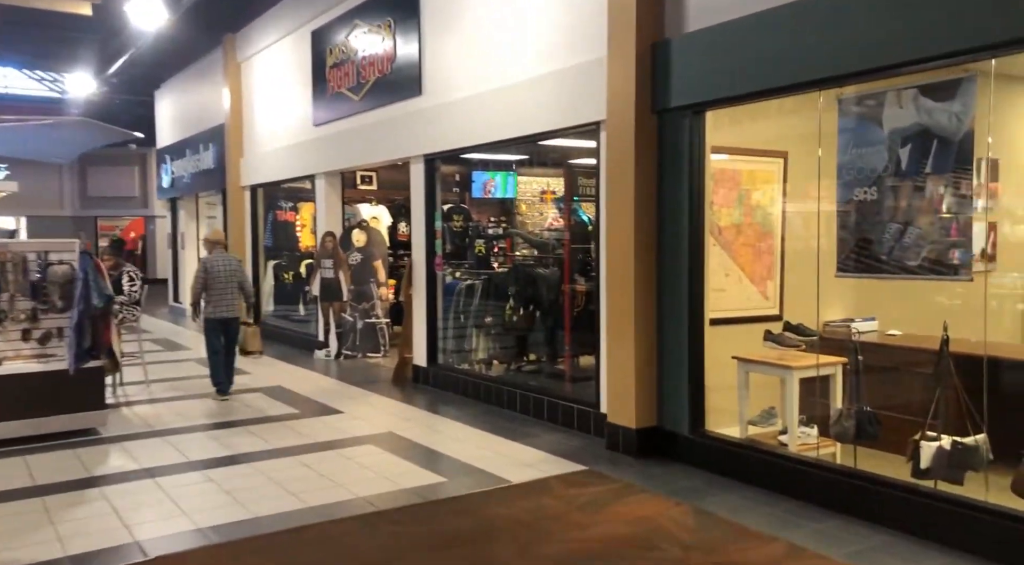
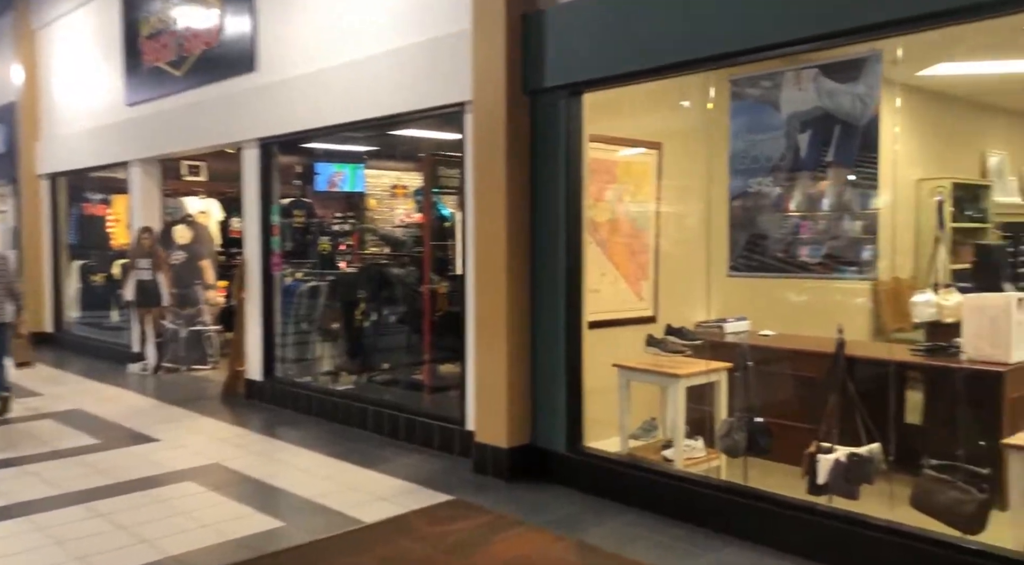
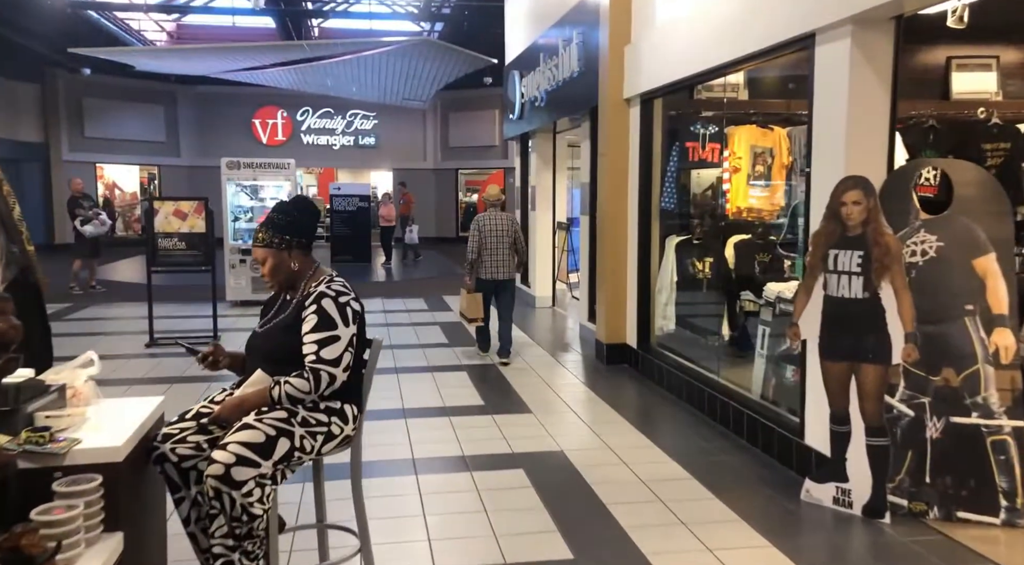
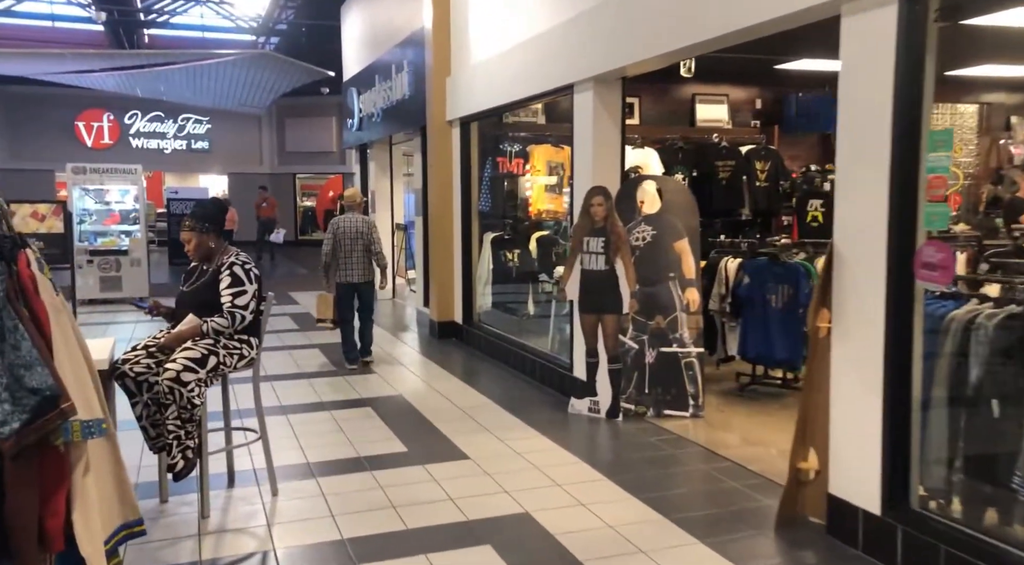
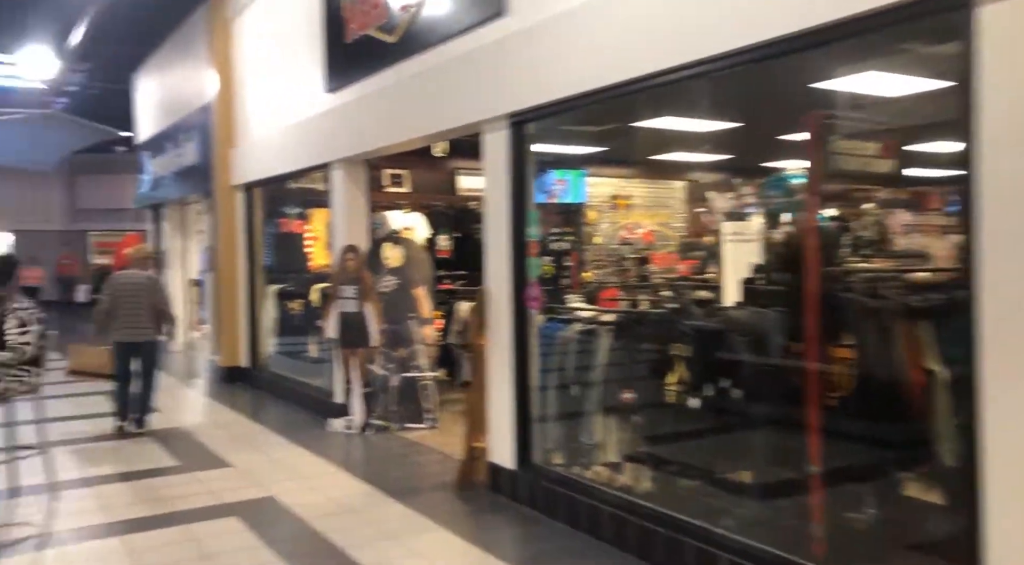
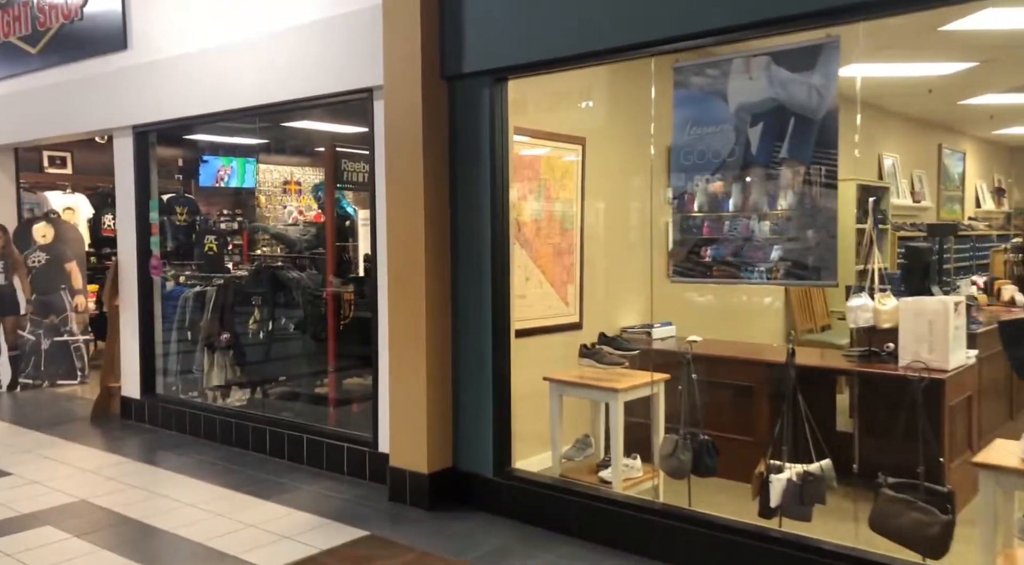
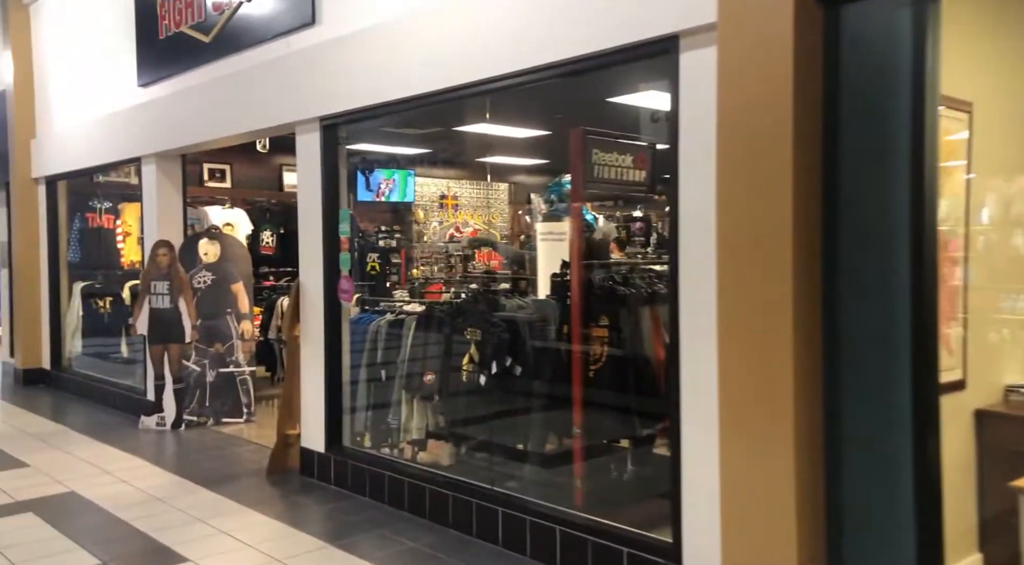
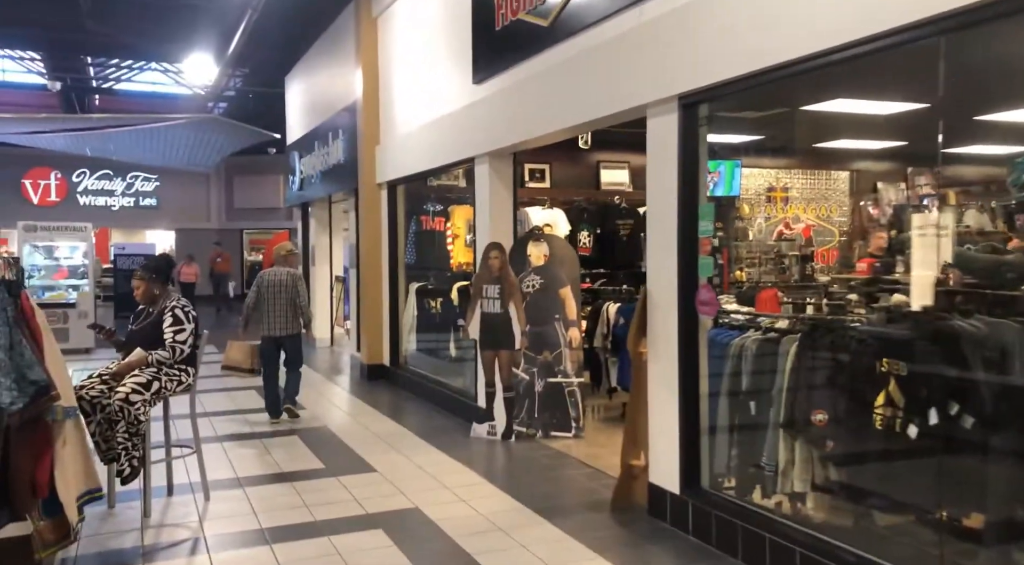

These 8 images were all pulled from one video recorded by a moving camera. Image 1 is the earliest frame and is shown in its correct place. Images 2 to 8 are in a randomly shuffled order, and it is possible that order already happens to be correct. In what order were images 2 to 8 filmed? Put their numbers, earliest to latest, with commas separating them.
2, 6, 7, 5, 8, 4, 3
